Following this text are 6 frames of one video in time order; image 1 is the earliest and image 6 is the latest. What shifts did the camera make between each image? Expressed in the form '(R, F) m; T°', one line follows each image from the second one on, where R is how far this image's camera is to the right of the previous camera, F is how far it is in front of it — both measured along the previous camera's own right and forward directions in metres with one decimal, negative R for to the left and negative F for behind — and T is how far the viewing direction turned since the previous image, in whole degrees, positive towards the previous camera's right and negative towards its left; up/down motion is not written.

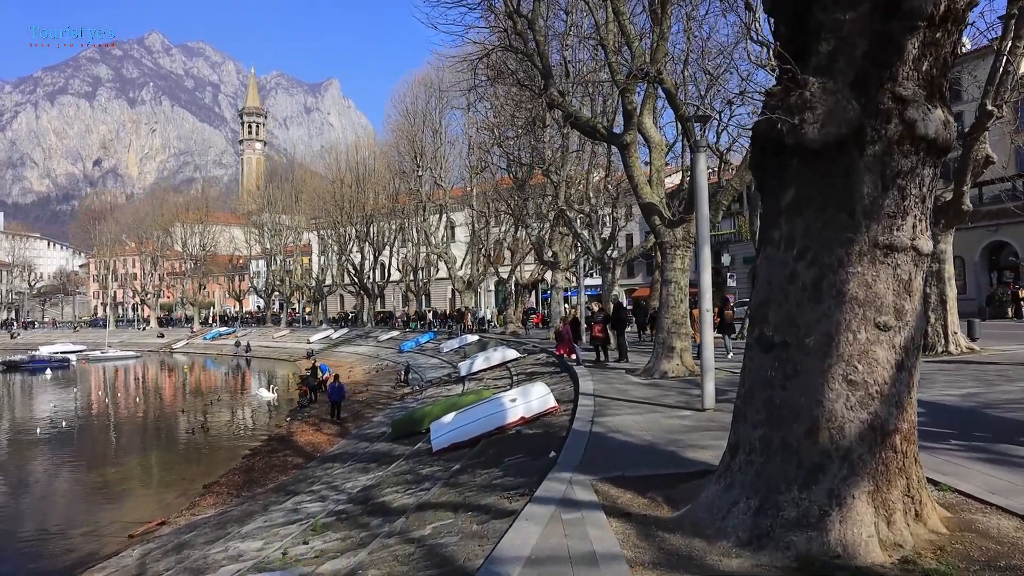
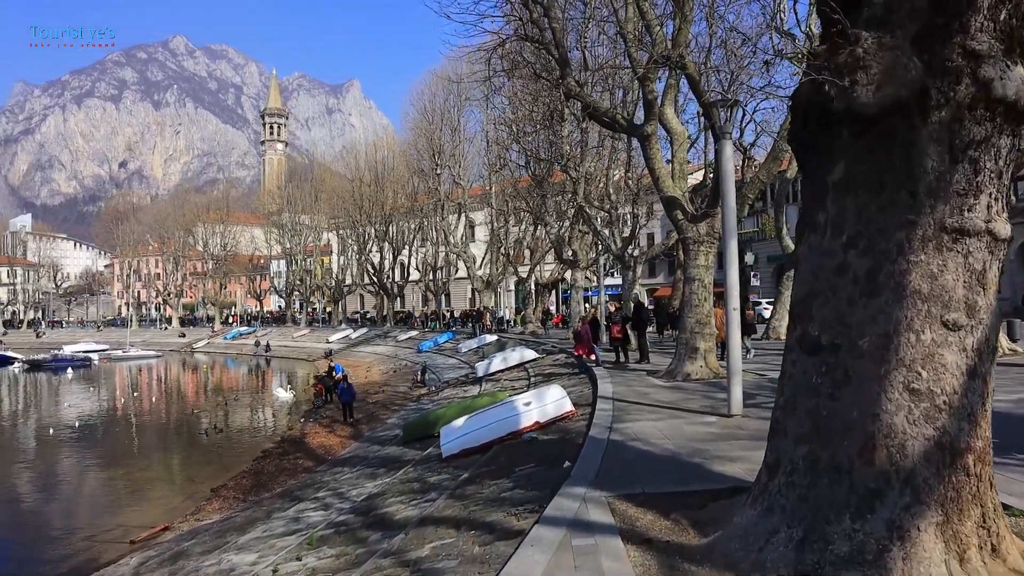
(+0.1, +0.6) m; -2°
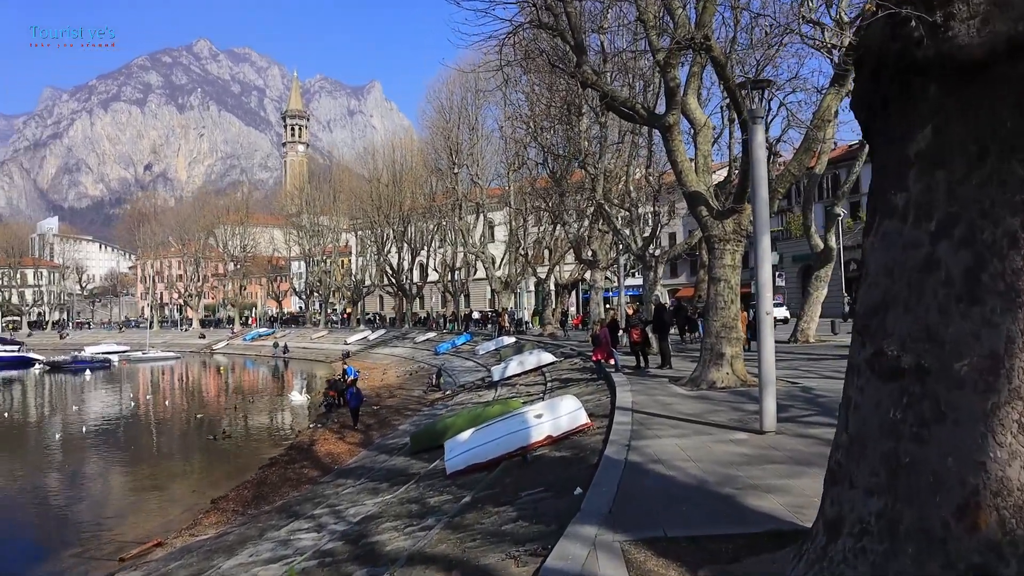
(+0.1, +0.8) m; -2°
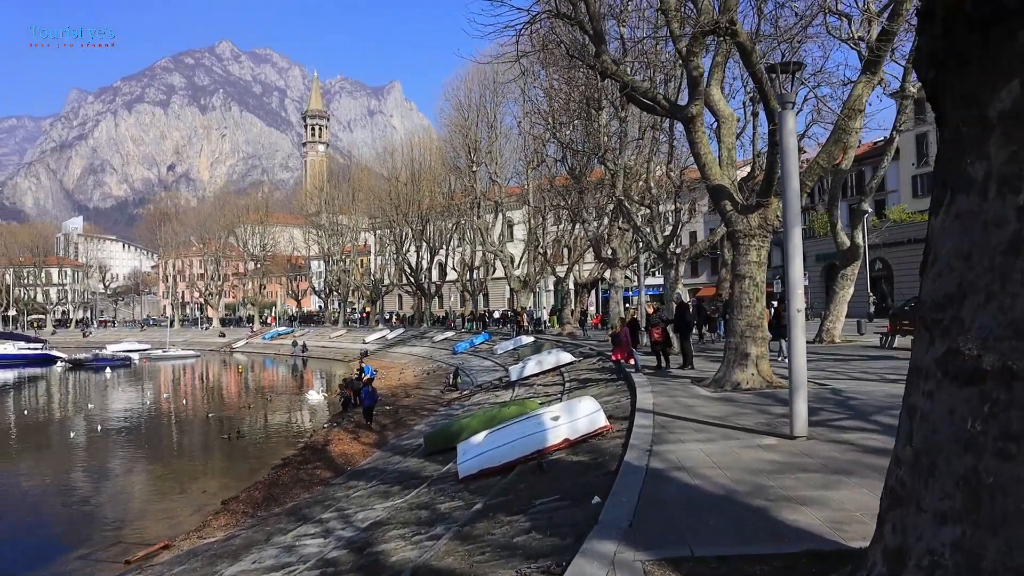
(0.0, +0.4) m; -1°
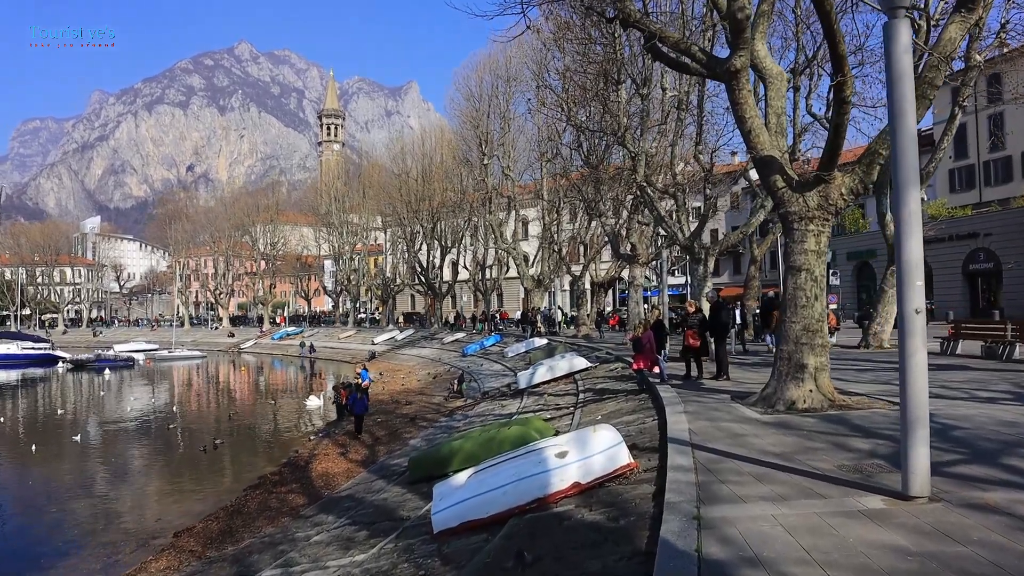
(+0.2, +2.3) m; -1°
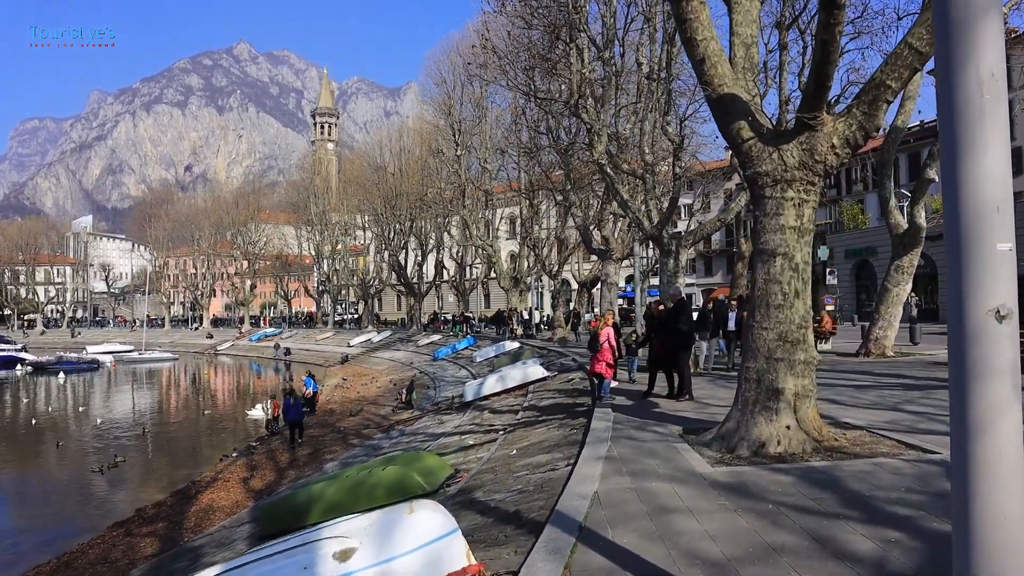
(+1.4, +2.8) m; 0°
